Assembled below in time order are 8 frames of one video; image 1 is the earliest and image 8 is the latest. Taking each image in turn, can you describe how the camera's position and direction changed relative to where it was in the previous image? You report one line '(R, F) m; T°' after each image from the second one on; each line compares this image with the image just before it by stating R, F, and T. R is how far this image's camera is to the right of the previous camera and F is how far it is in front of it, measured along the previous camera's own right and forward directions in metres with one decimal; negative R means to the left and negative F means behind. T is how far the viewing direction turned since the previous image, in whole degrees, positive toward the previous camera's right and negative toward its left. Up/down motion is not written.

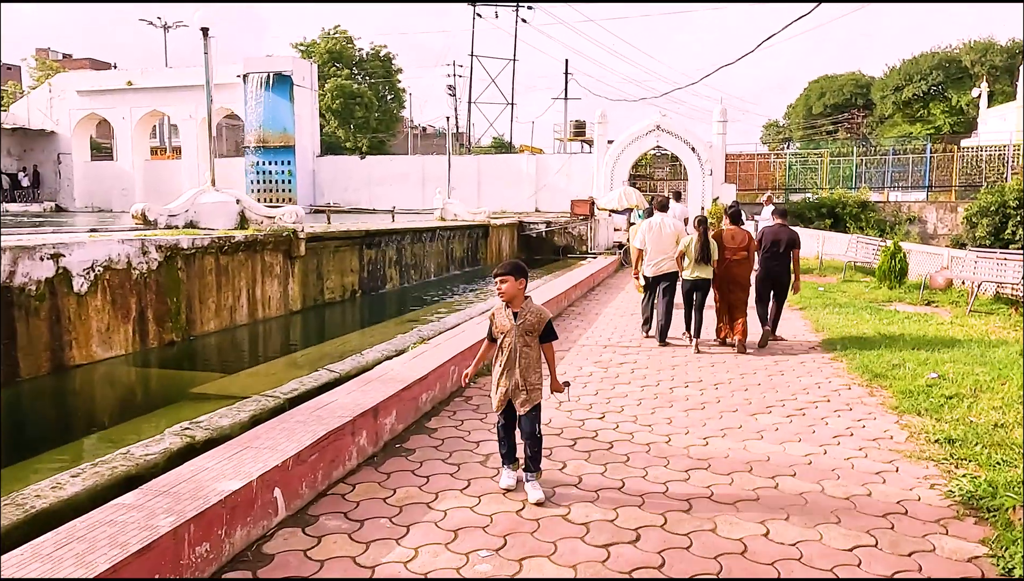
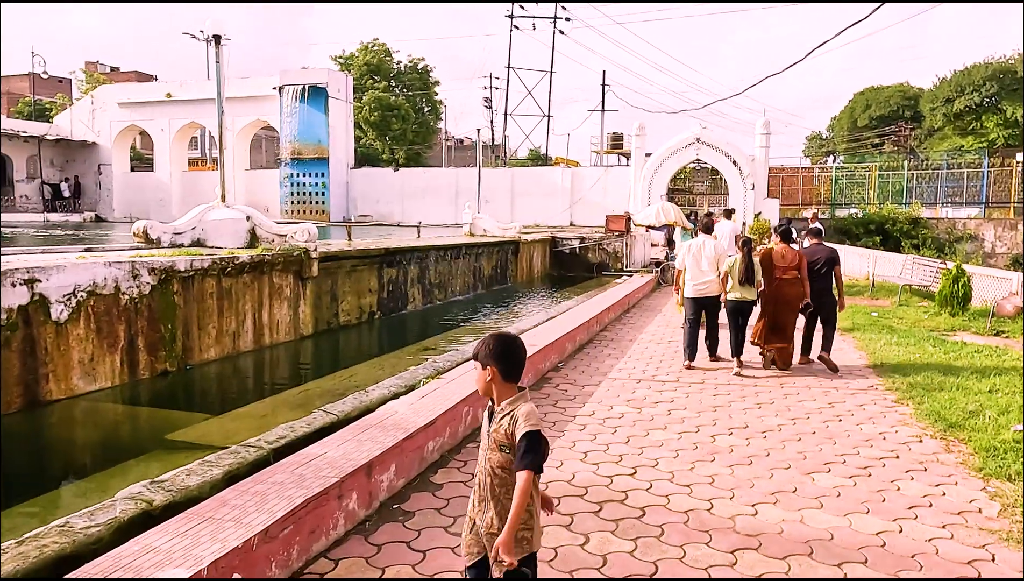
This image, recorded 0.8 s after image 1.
(+0.1, +0.7) m; -3°
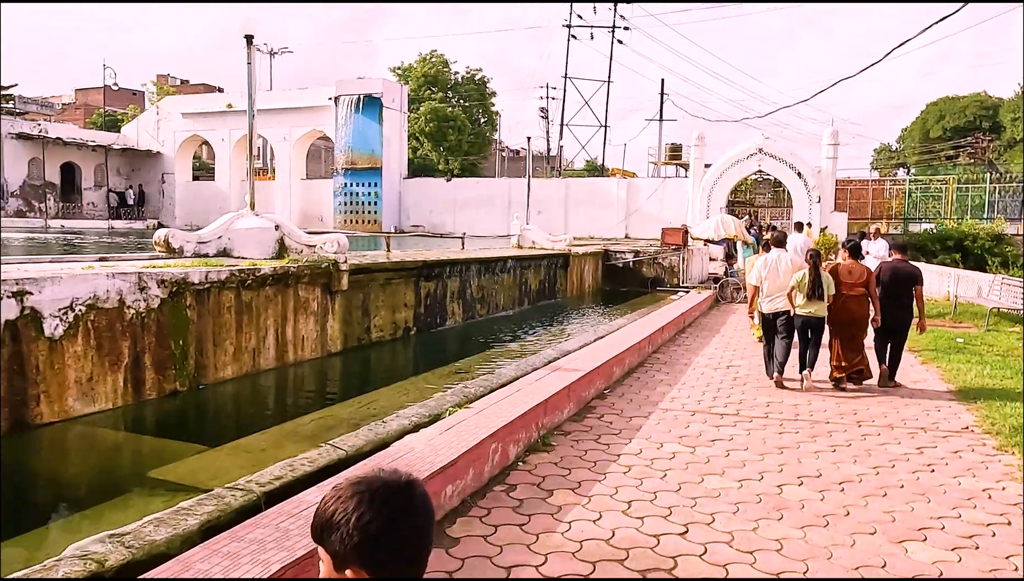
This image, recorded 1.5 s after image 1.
(+0.1, +0.7) m; -4°
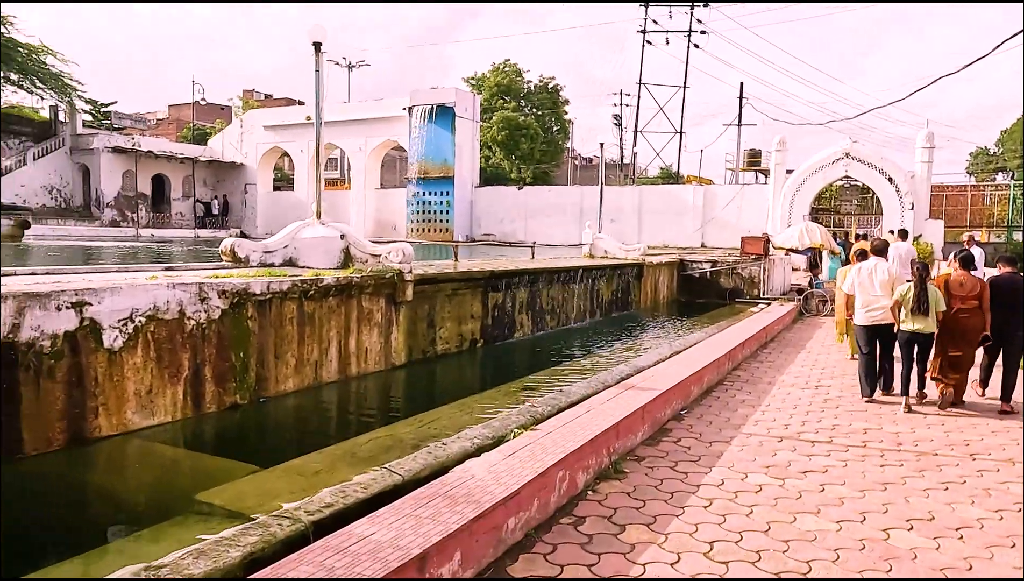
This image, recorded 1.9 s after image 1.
(0.0, +0.4) m; -6°
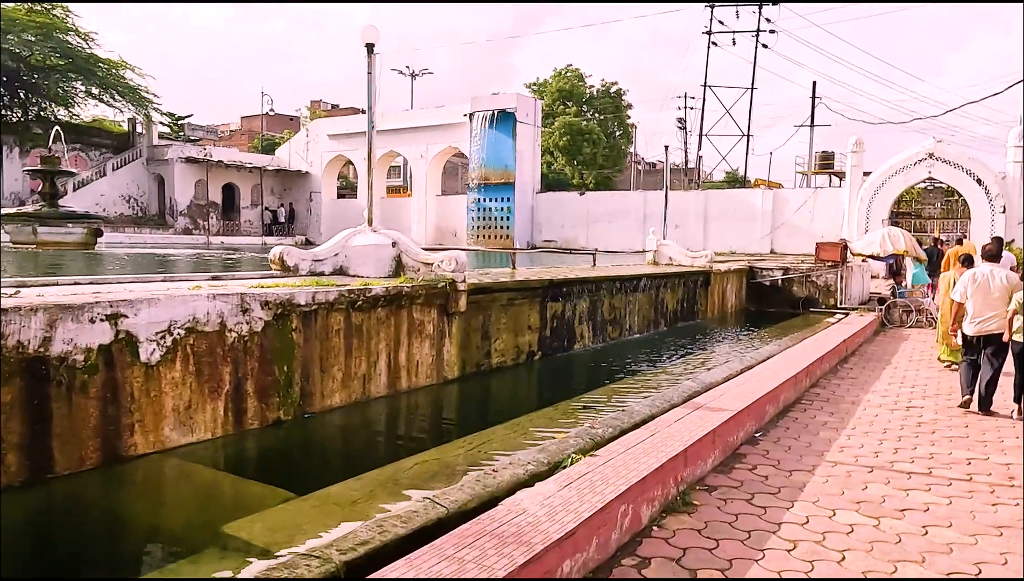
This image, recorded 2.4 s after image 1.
(0.0, +0.4) m; -5°
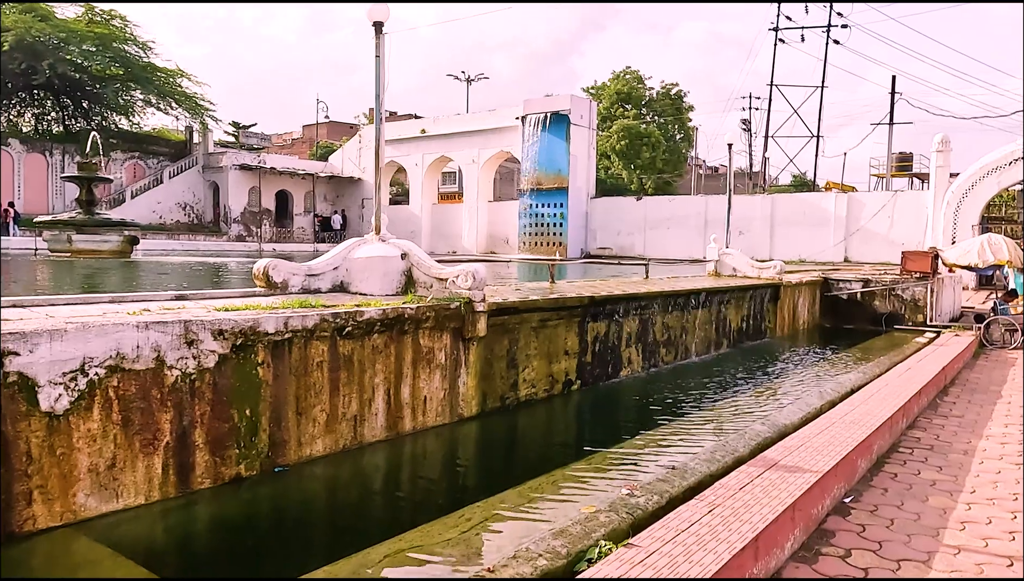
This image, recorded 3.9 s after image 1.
(+0.3, +1.2) m; -5°
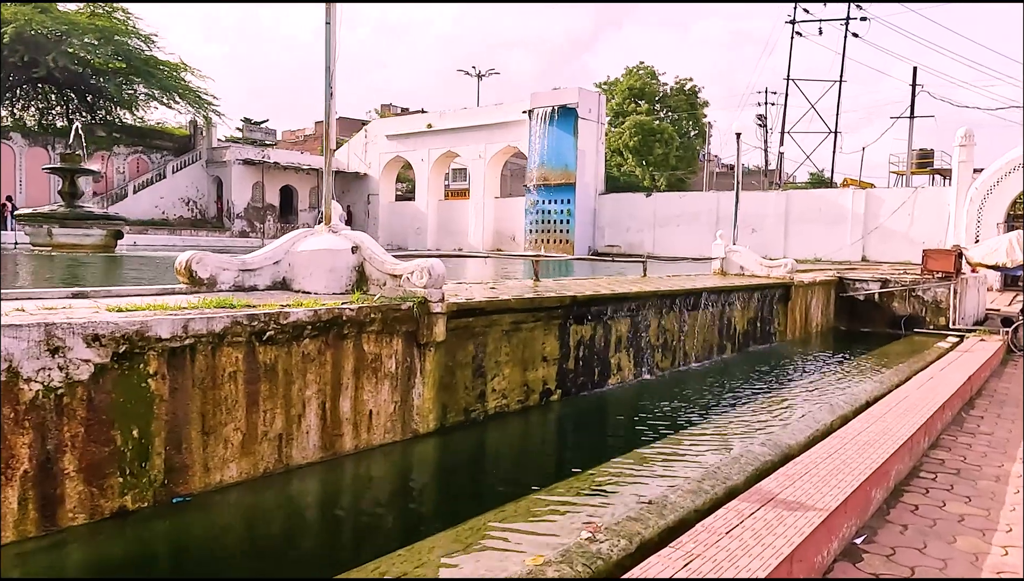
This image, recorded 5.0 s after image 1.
(+0.4, +0.8) m; -1°
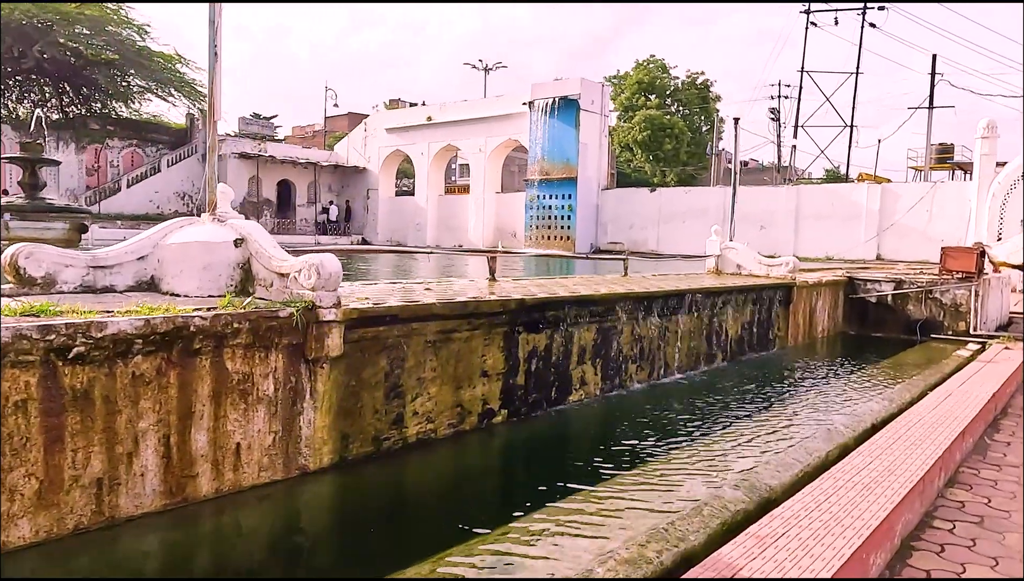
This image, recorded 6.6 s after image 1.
(+0.6, +1.0) m; -1°
